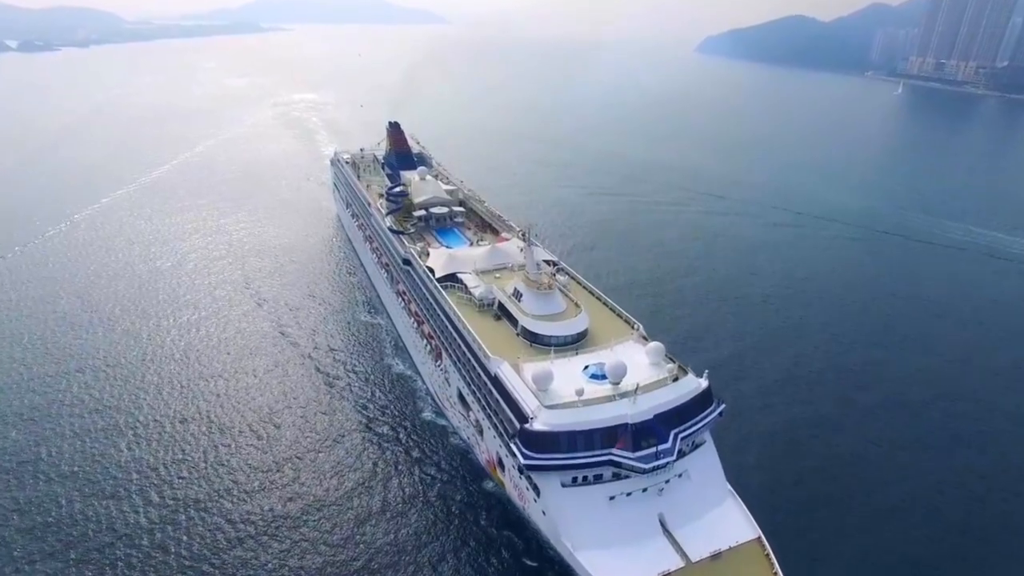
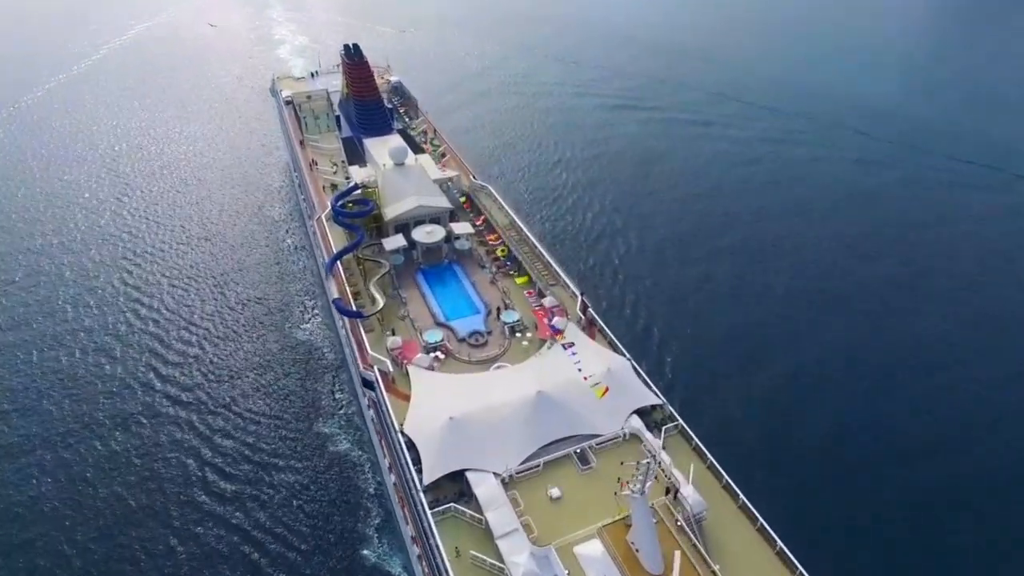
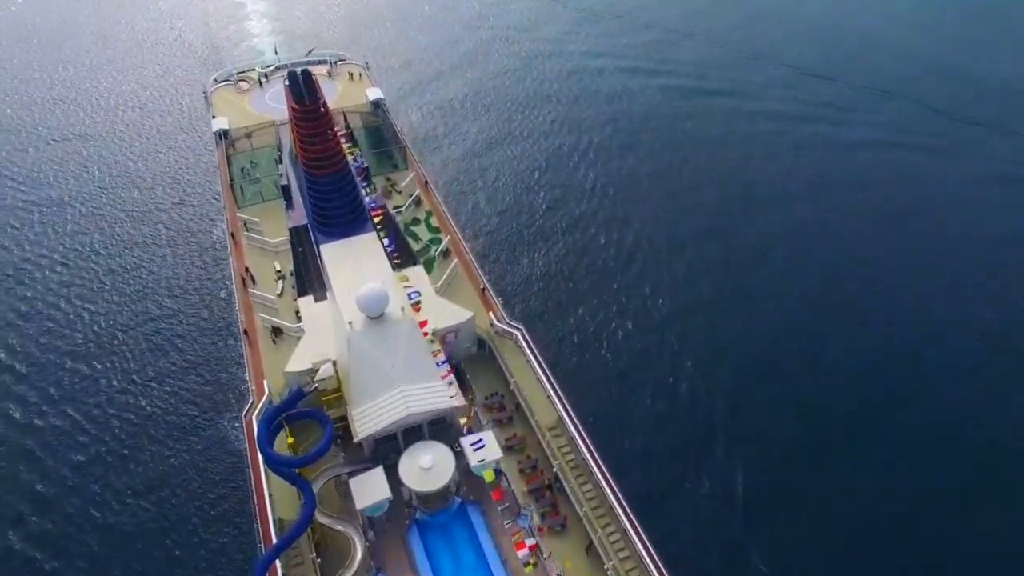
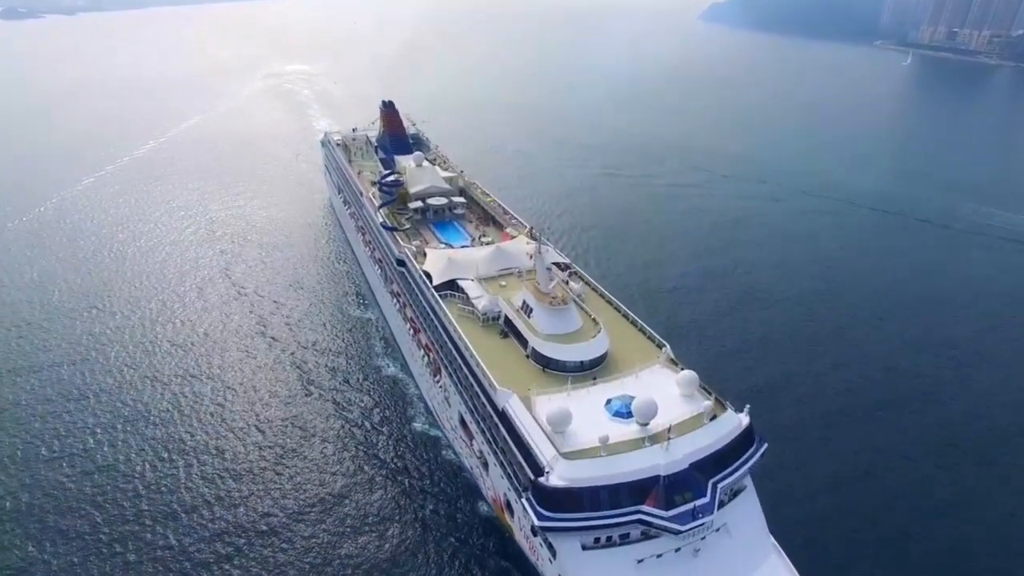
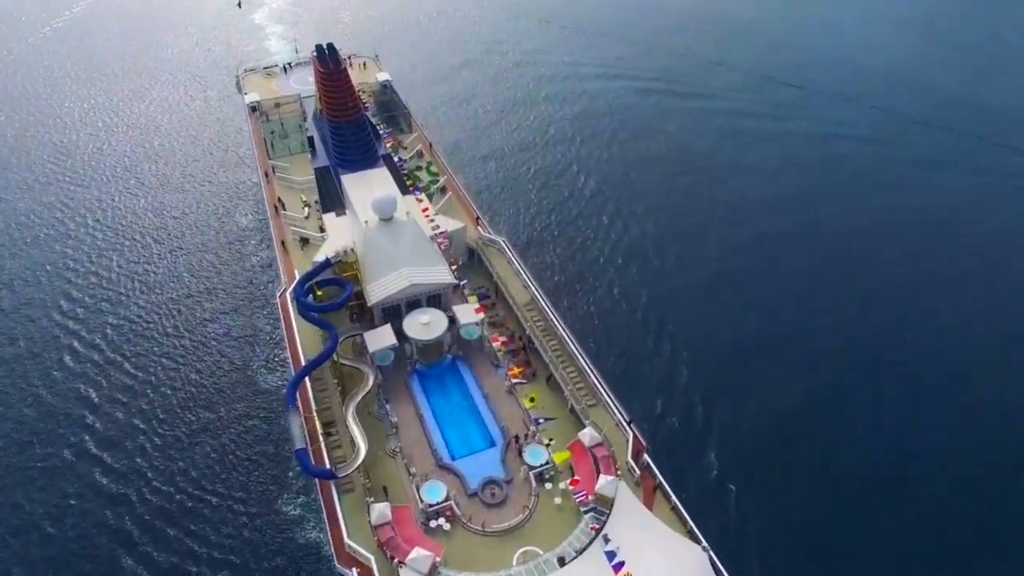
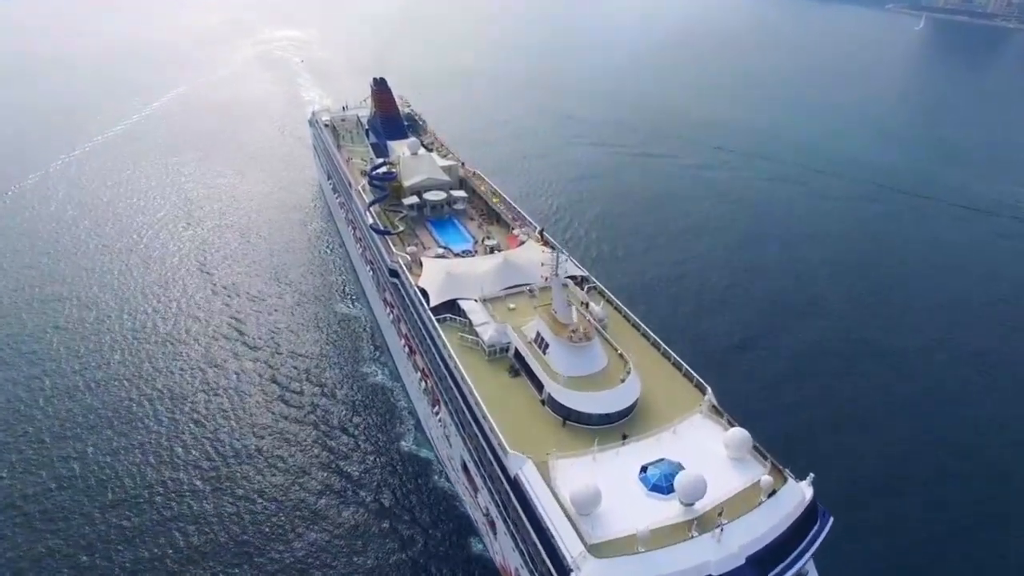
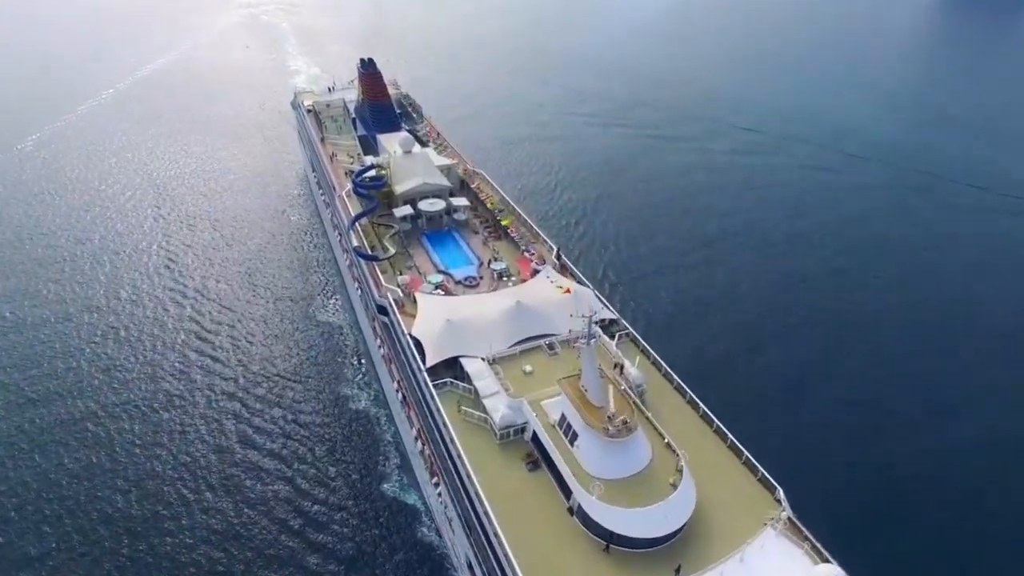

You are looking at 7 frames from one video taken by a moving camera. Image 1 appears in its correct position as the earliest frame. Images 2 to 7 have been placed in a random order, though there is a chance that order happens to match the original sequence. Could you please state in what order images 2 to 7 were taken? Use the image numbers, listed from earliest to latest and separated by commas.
4, 6, 7, 2, 5, 3
